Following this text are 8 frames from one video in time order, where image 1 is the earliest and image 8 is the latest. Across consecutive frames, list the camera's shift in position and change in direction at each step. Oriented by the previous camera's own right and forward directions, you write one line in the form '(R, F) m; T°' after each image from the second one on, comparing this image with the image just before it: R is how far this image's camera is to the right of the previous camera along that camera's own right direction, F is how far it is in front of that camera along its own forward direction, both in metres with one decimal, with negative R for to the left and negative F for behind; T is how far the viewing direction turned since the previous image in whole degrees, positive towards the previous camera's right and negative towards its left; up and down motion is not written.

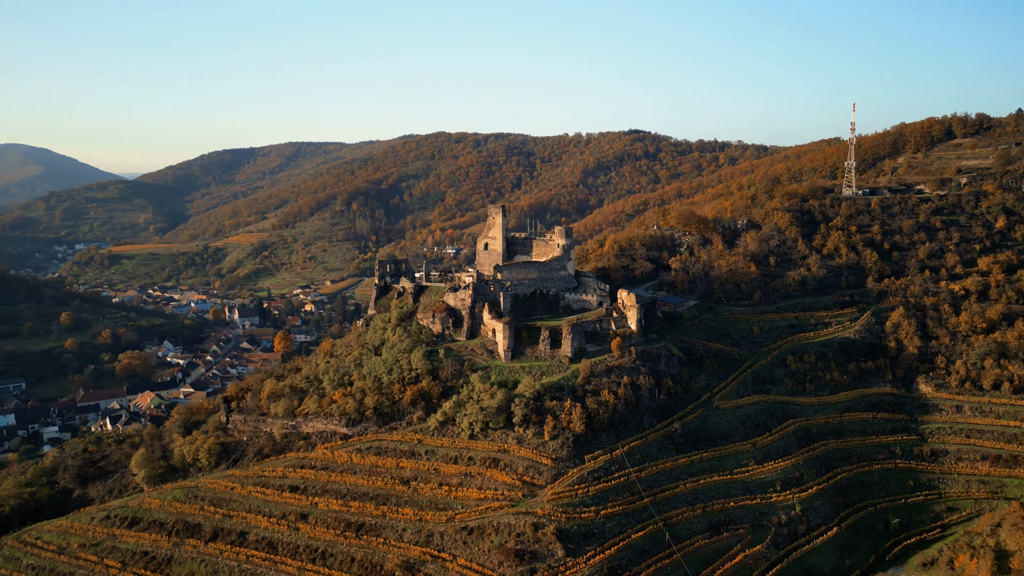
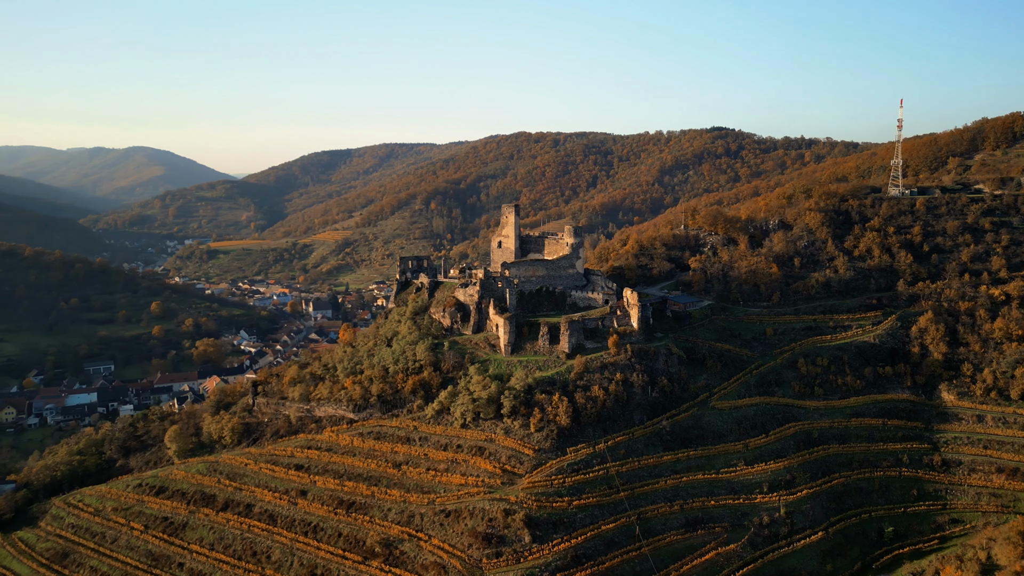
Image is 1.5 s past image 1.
(+3.3, -0.6) m; -6°
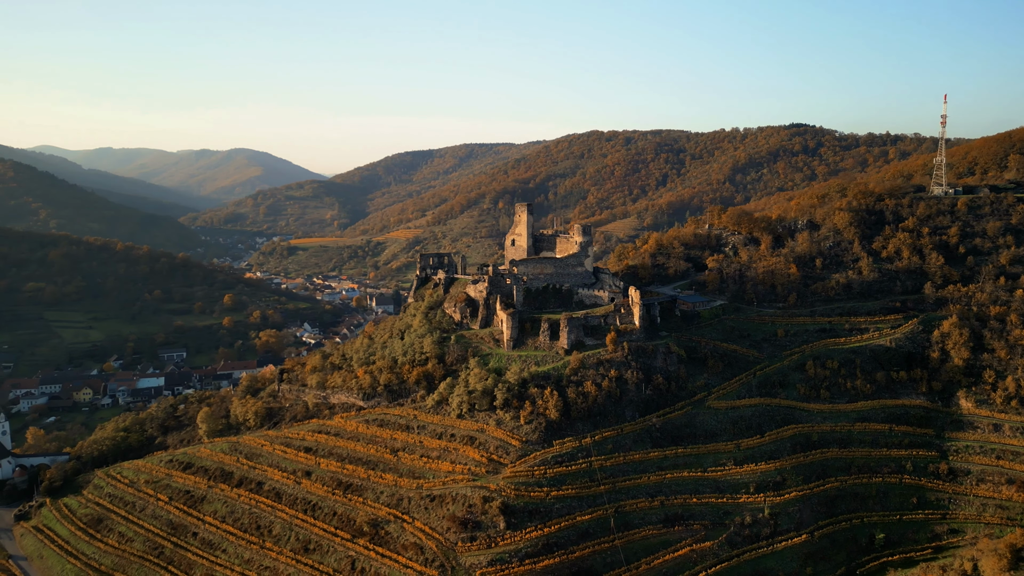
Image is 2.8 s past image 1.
(+2.9, -0.6) m; -5°
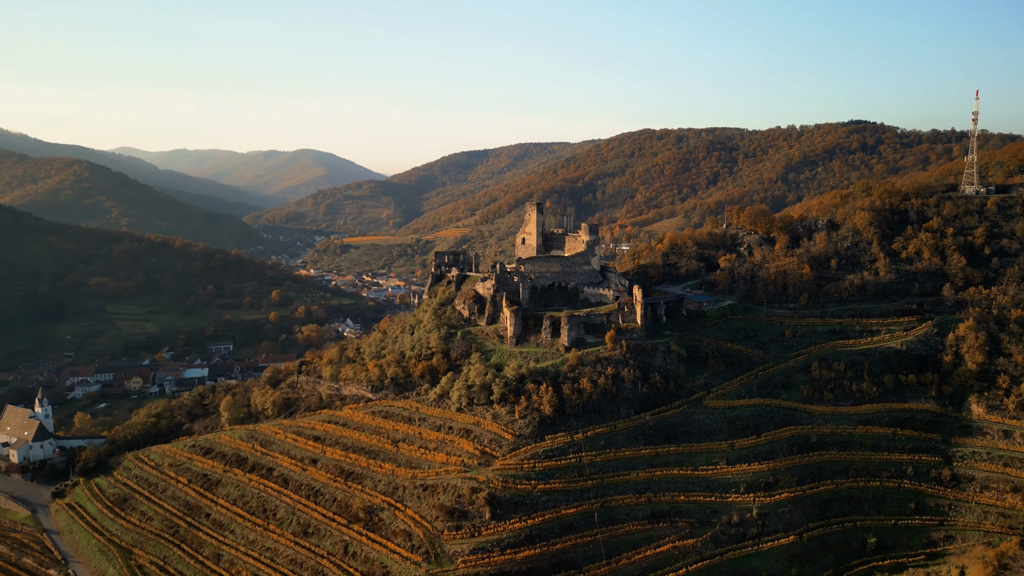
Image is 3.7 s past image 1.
(+2.0, -0.5) m; -4°
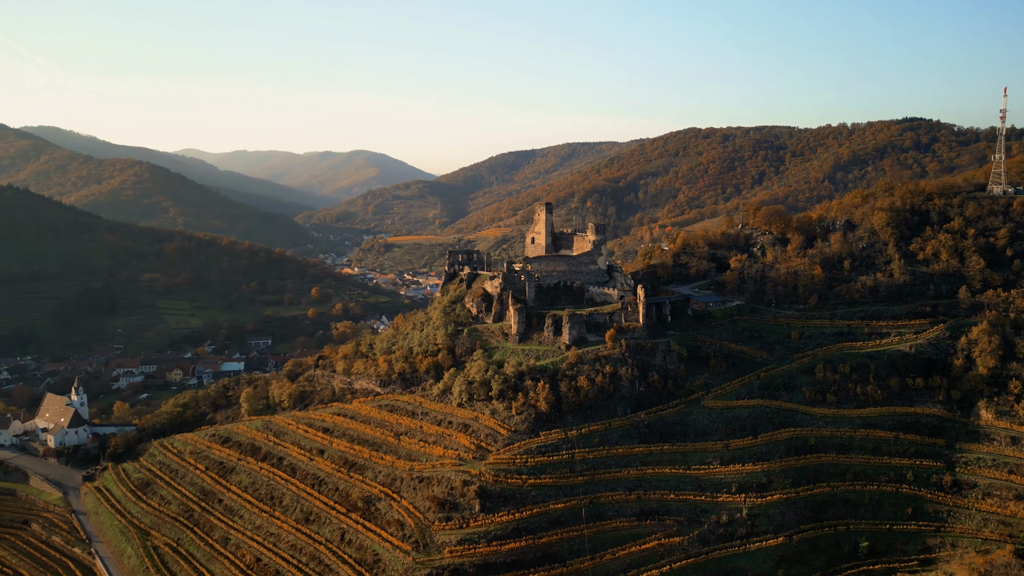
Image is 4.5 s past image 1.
(+1.7, -0.5) m; -3°
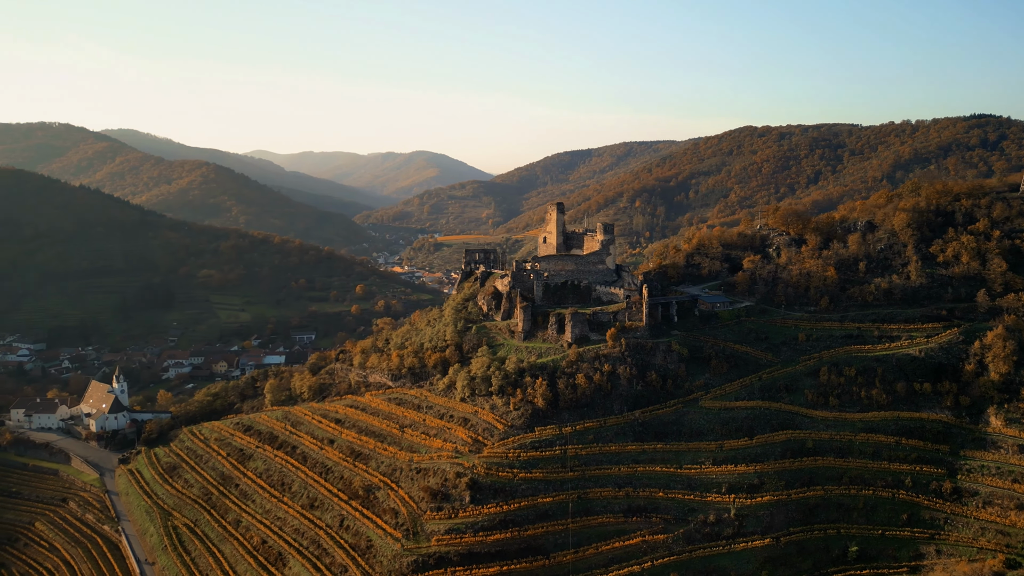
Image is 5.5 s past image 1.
(+2.0, -0.6) m; -4°
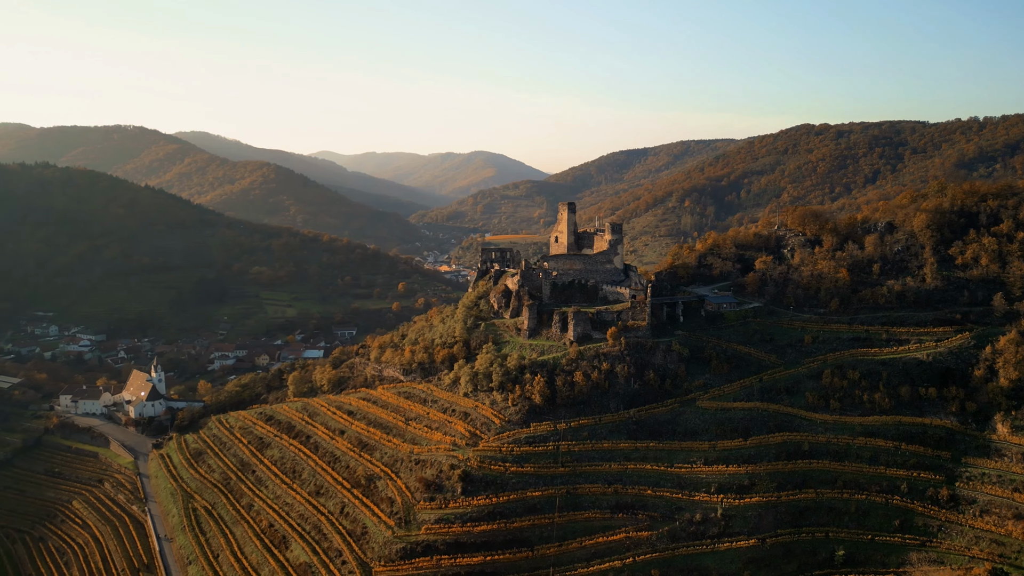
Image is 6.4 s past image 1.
(+2.1, -0.7) m; -4°
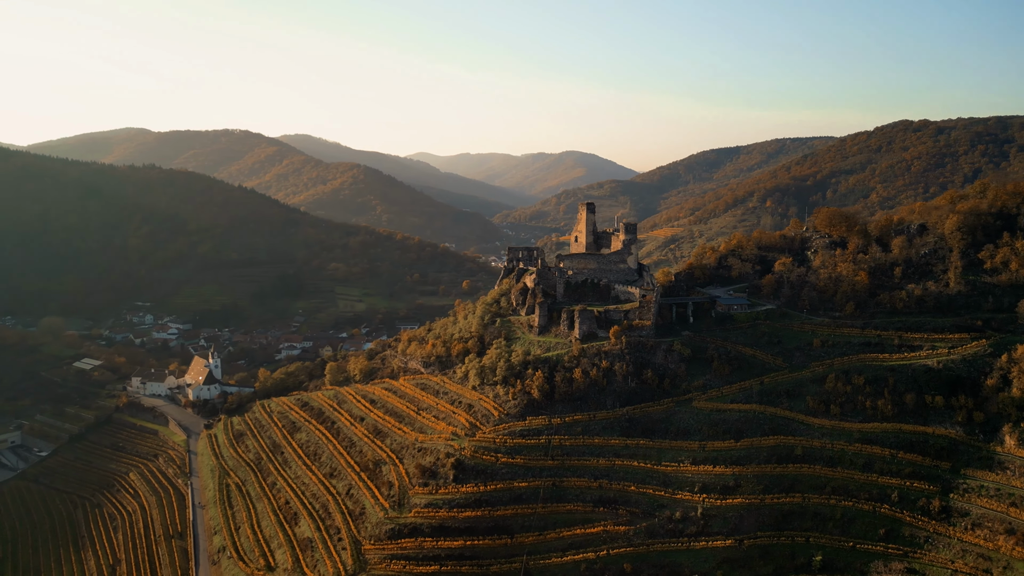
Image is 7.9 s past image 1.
(+3.3, -1.1) m; -6°
